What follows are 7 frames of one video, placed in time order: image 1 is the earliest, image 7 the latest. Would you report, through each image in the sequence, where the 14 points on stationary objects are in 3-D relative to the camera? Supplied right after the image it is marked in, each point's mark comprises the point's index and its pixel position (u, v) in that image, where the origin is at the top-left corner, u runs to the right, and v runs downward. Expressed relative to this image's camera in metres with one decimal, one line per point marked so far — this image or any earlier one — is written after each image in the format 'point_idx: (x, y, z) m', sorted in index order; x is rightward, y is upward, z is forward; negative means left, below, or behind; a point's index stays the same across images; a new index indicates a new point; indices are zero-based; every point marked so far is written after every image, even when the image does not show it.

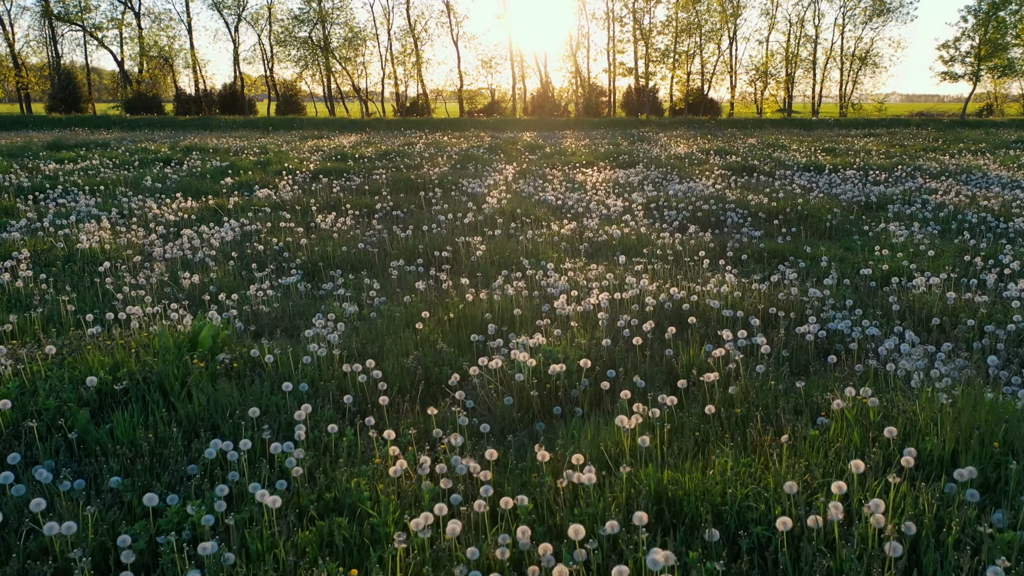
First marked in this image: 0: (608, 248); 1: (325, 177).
0: (+0.8, +0.3, +7.1) m
1: (-2.7, +1.6, +12.4) m
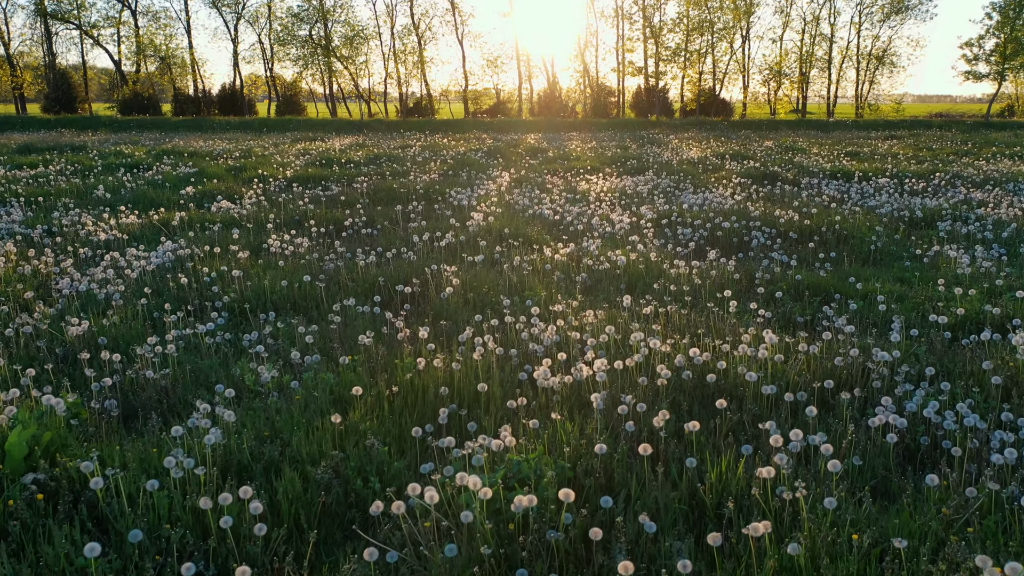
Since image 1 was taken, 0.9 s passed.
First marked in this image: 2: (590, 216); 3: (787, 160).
0: (+0.7, 0.0, +5.8) m
1: (-2.7, +1.3, +11.2) m
2: (+0.8, +0.7, +8.8) m
3: (+5.0, +2.3, +15.8) m
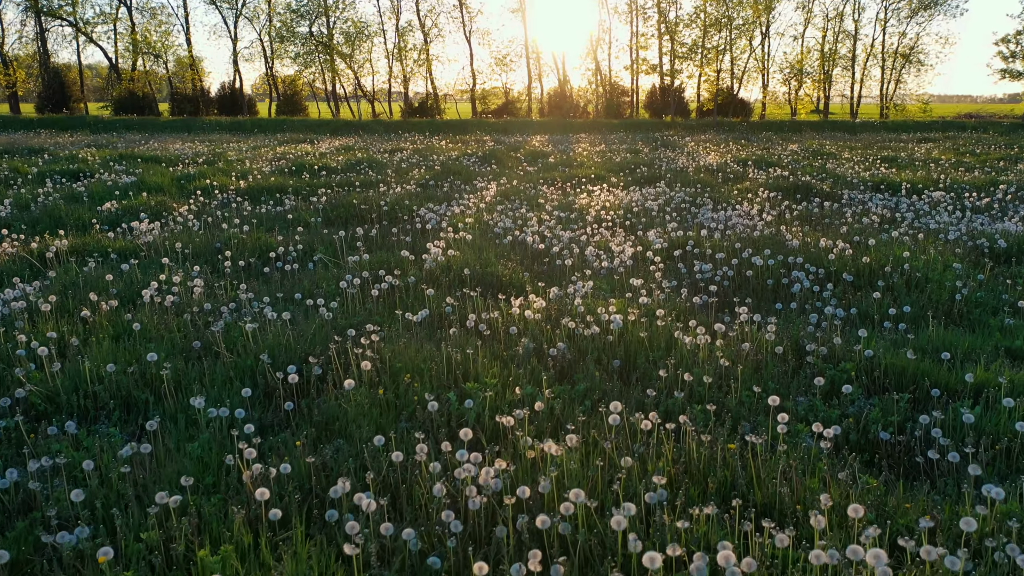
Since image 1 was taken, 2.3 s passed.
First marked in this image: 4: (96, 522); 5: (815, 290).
0: (+0.4, -0.3, +4.1) m
1: (-2.9, +0.9, +9.5) m
2: (+0.6, +0.3, +7.0) m
3: (+4.9, +1.9, +14.0) m
4: (-1.2, -0.7, +2.5) m
5: (+1.9, 0.0, +5.4) m
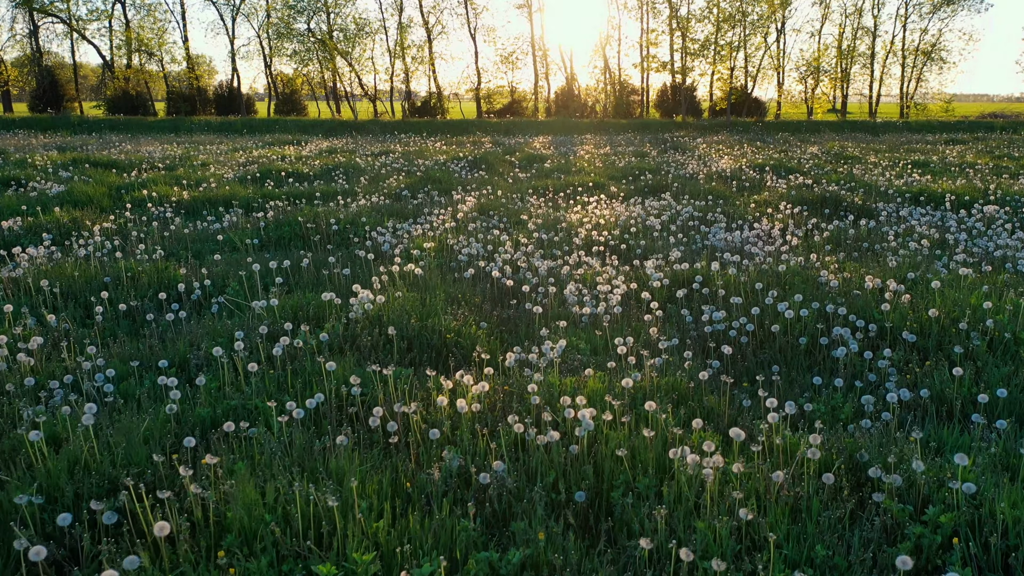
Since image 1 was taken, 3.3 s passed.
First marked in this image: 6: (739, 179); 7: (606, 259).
0: (+0.1, -0.6, +2.7) m
1: (-3.1, +0.7, +8.1) m
2: (+0.3, 0.0, +5.6) m
3: (+4.8, +1.6, +12.5) m
4: (-1.5, -1.0, +1.1) m
5: (+1.6, -0.3, +3.9) m
6: (+3.2, +1.5, +12.2) m
7: (+0.7, +0.2, +6.5) m
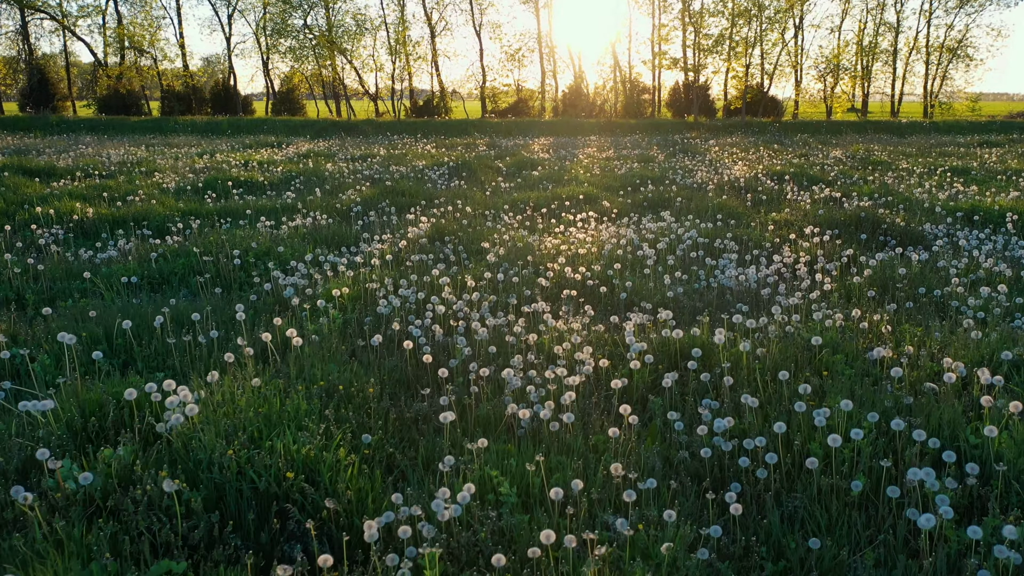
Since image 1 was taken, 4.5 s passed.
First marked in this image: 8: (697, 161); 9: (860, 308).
0: (-0.3, -1.0, +1.1) m
1: (-3.4, +0.3, +6.6) m
2: (0.0, -0.3, +4.0) m
3: (+4.5, +1.3, +10.8) m
4: (-2.0, -1.3, -0.5) m
5: (+1.2, -0.7, +2.3) m
6: (+3.0, +1.2, +10.6) m
7: (+0.4, -0.1, +4.9) m
8: (+3.3, +2.3, +15.5) m
9: (+1.9, -0.1, +4.8) m
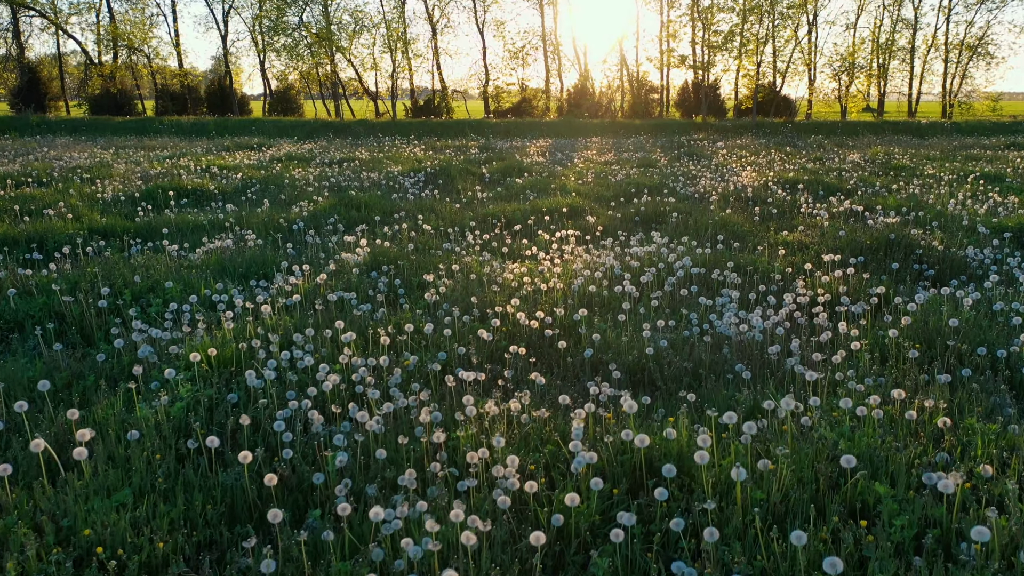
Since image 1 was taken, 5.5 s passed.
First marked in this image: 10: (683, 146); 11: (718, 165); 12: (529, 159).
0: (-0.7, -1.2, -0.2) m
1: (-3.7, +0.1, +5.4) m
2: (-0.4, -0.6, +2.8) m
3: (+4.3, +1.0, +9.5) m
4: (-2.4, -1.6, -1.7) m
5: (+0.8, -0.9, +1.0) m
6: (+2.7, +0.9, +9.3) m
7: (0.0, -0.4, +3.6) m
8: (+3.1, +2.0, +14.2) m
9: (+1.6, -0.4, +3.6) m
10: (+3.8, +3.2, +19.3) m
11: (+3.4, +2.1, +14.4) m
12: (+0.3, +2.4, +16.1) m
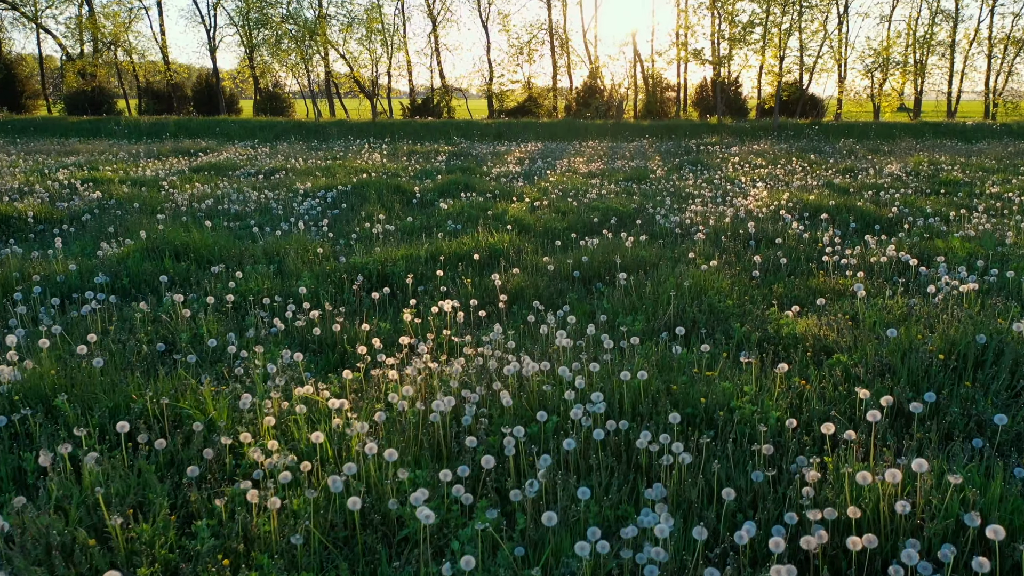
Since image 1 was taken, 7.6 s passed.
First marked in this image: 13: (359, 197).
0: (-1.7, -1.8, -2.9) m
1: (-4.6, -0.5, +2.8) m
2: (-1.3, -1.1, 0.0) m
3: (+3.5, +0.4, +6.7) m
4: (-3.5, -2.2, -4.3) m
5: (-0.2, -1.5, -1.7) m
6: (+1.9, +0.3, +6.5) m
7: (-0.9, -1.0, +0.9) m
8: (+2.5, +1.4, +11.4) m
9: (+0.7, -1.0, +0.8) m
10: (+3.4, +2.6, +16.5) m
11: (+2.8, +1.5, +11.6) m
12: (-0.2, +1.8, +13.4) m
13: (-1.6, +0.9, +9.1) m
